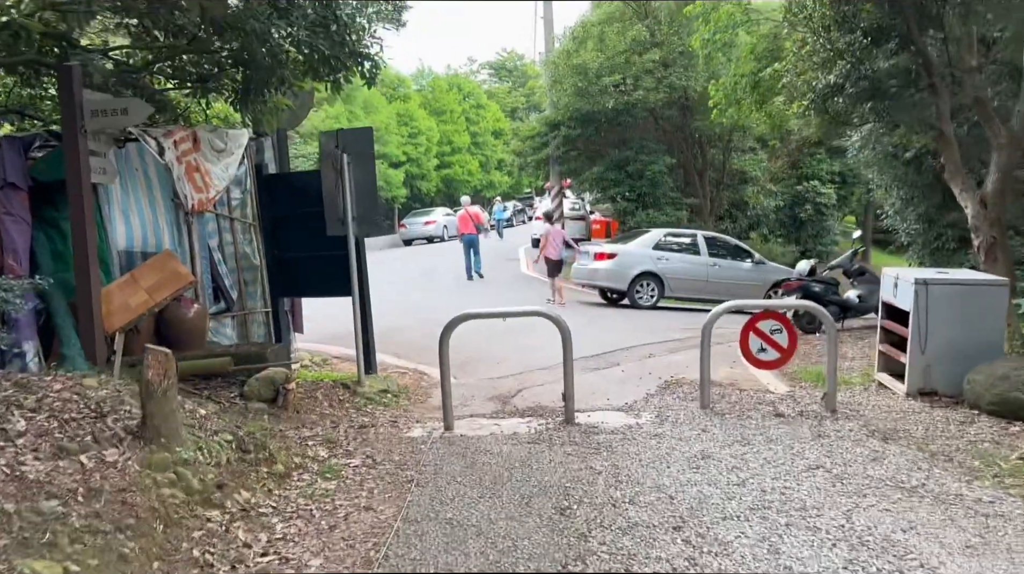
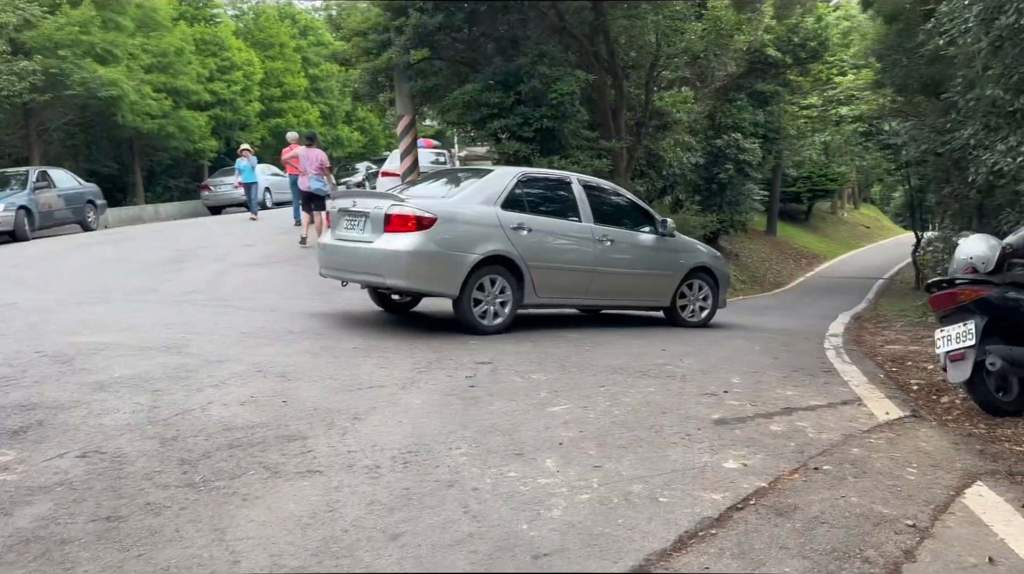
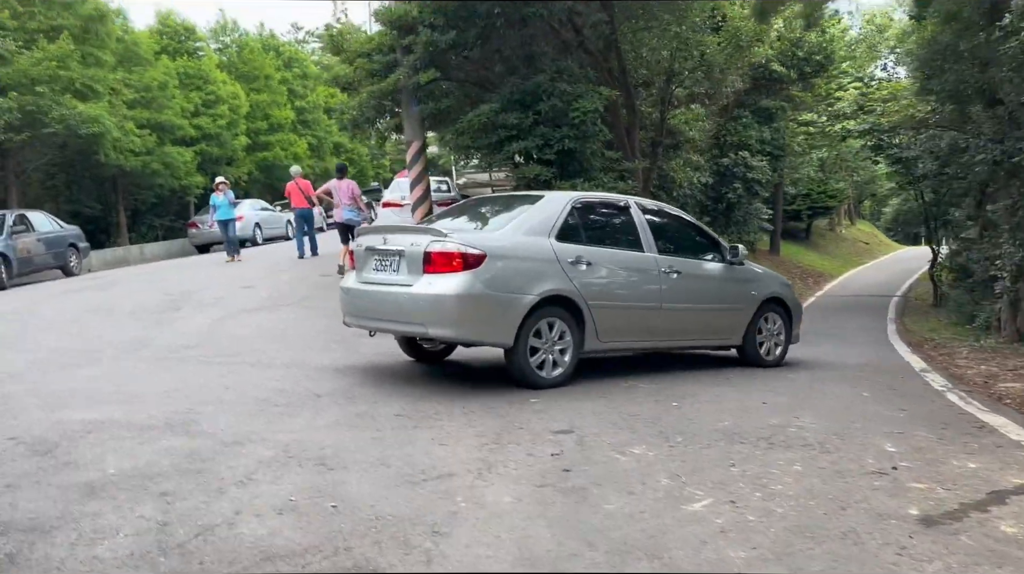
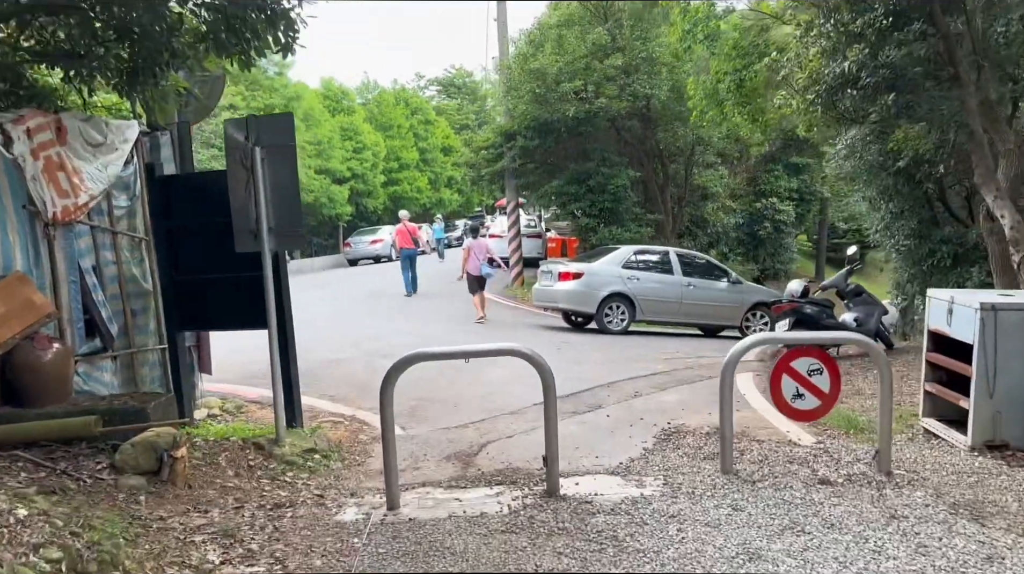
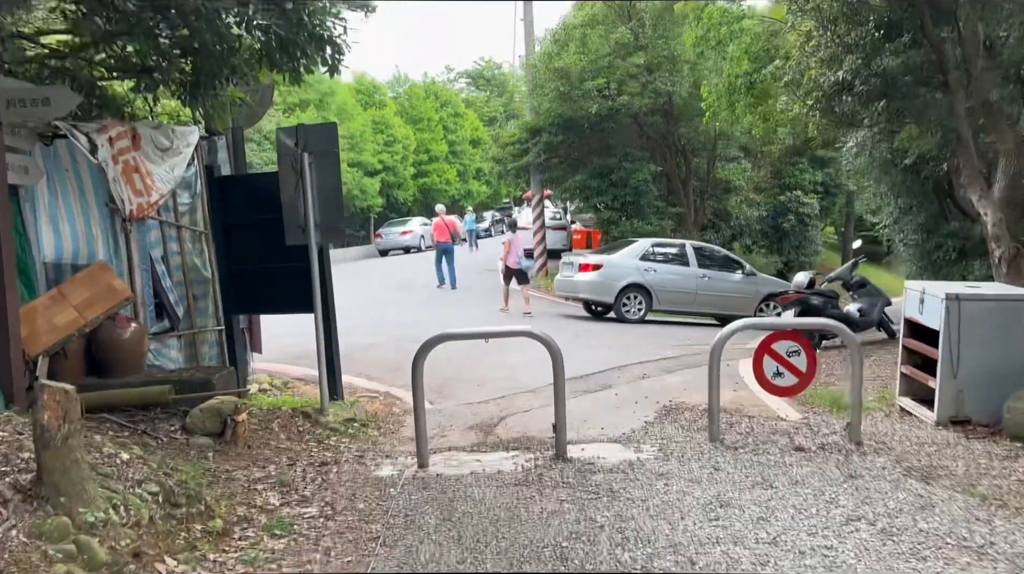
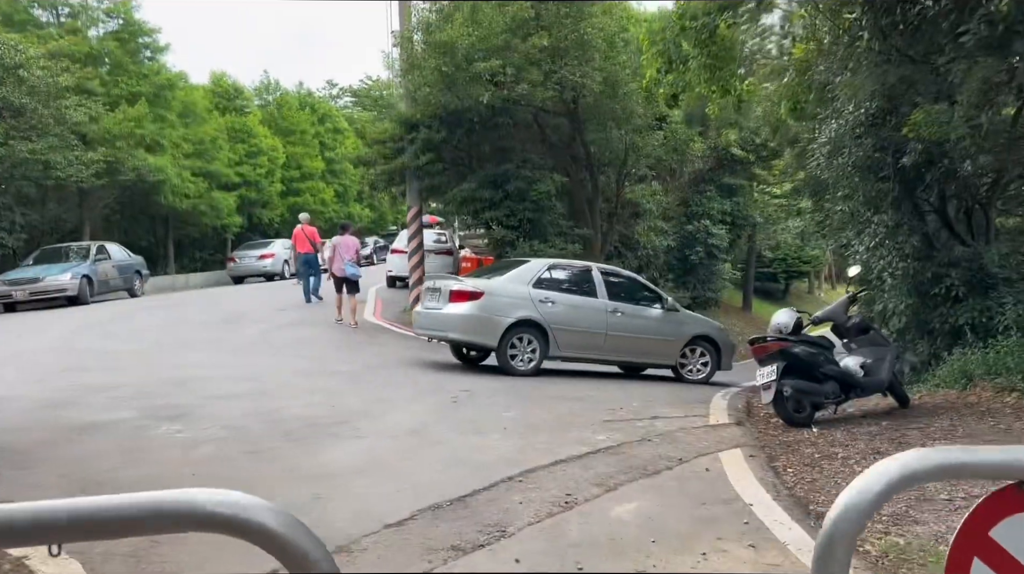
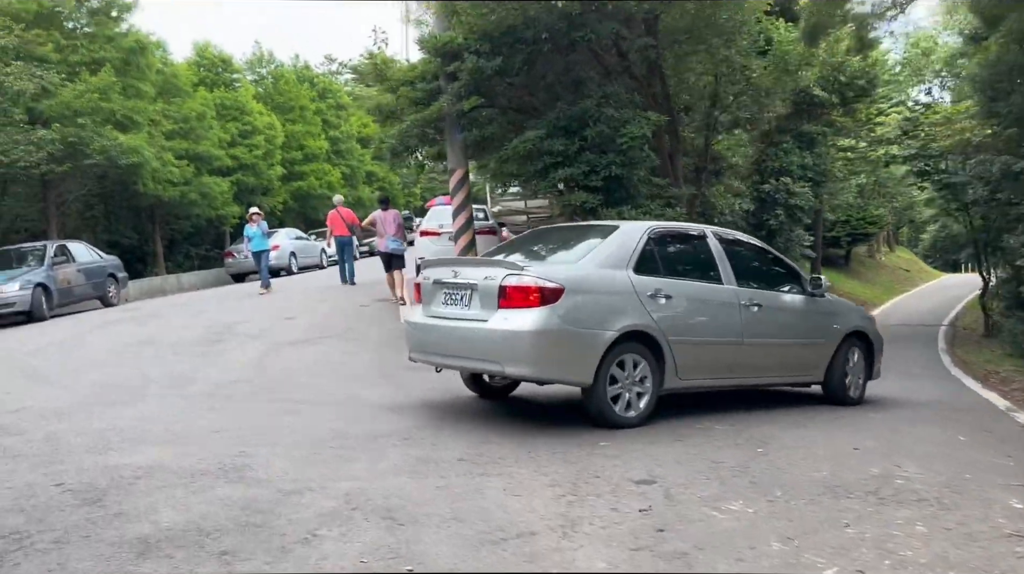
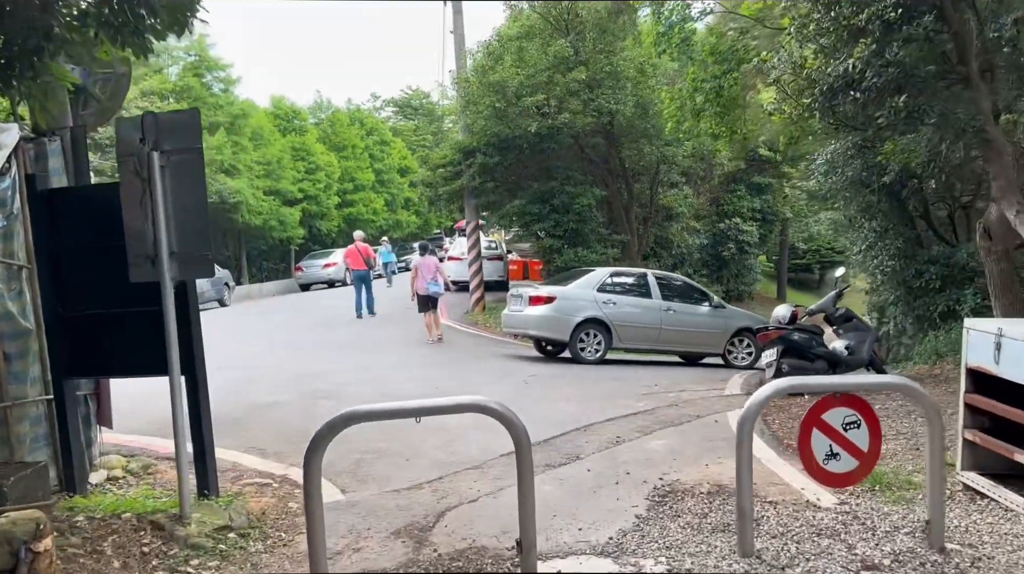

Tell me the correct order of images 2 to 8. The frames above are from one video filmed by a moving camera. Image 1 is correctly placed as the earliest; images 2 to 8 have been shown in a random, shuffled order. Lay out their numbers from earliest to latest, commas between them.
5, 4, 8, 6, 2, 3, 7
